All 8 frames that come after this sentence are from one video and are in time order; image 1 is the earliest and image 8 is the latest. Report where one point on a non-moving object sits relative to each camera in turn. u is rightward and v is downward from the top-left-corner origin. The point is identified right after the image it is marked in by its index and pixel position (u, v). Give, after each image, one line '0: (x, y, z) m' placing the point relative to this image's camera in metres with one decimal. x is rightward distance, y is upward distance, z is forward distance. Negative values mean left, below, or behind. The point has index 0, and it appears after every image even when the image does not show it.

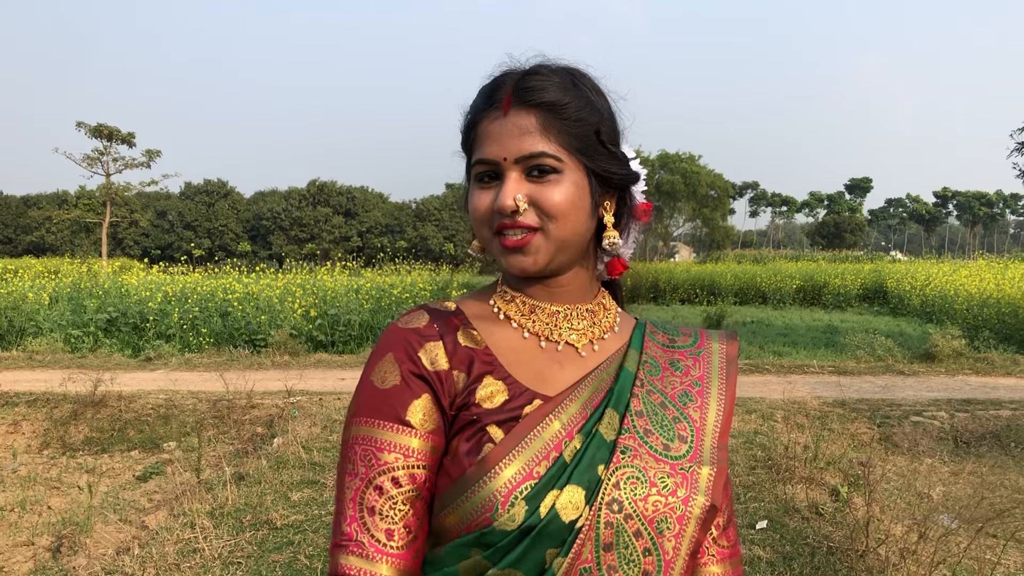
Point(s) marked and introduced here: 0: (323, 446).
0: (-1.3, -1.1, +4.4) m
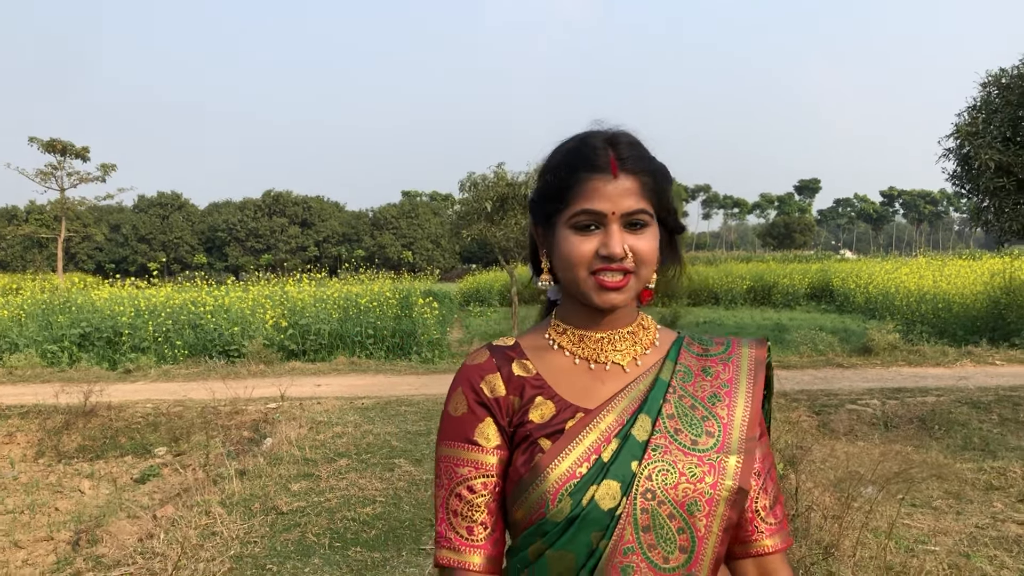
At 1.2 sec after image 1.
0: (-1.5, -1.2, +4.8) m
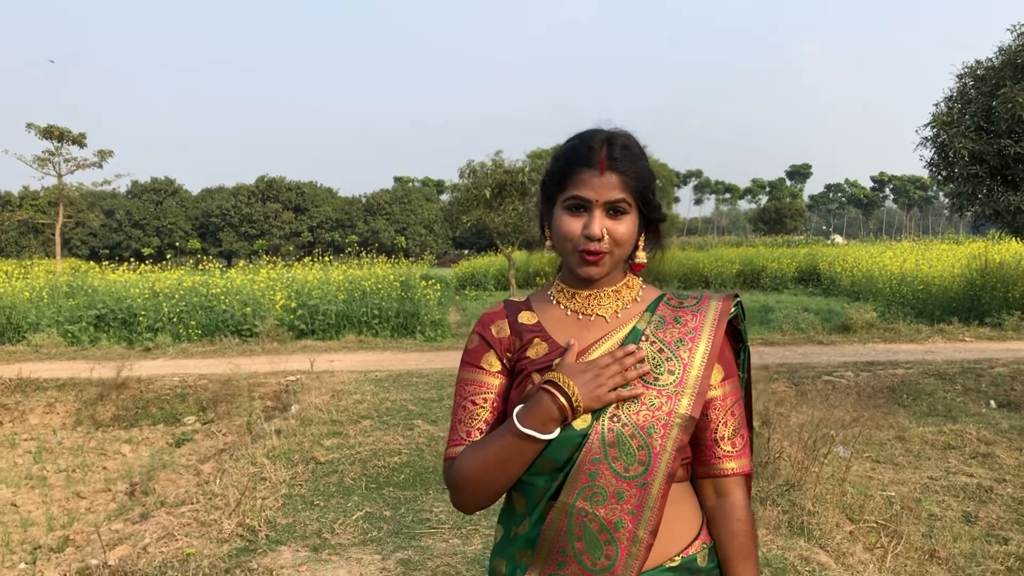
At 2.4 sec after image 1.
0: (-1.4, -1.0, +5.3) m
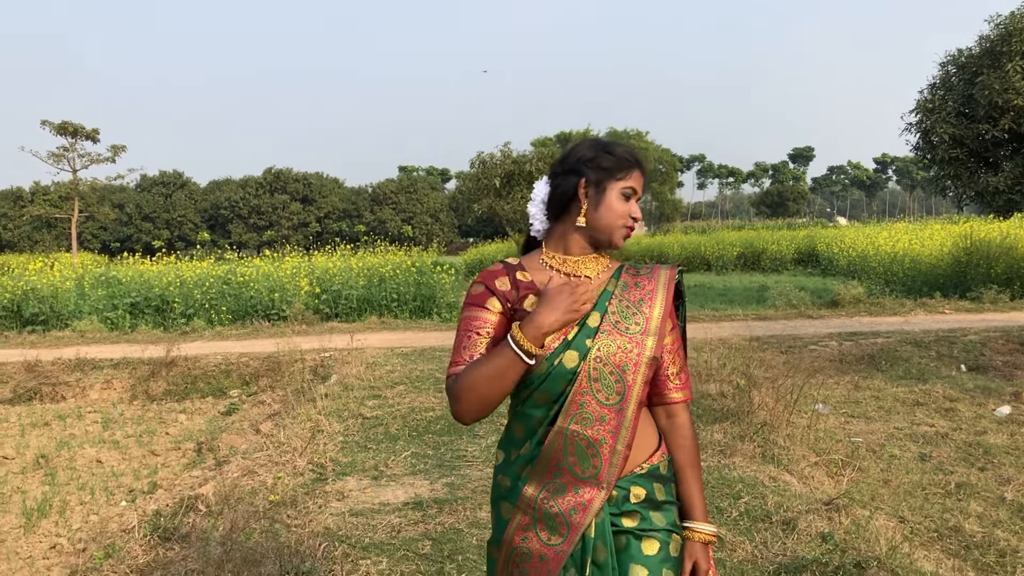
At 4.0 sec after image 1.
0: (-1.3, -0.8, +6.0) m
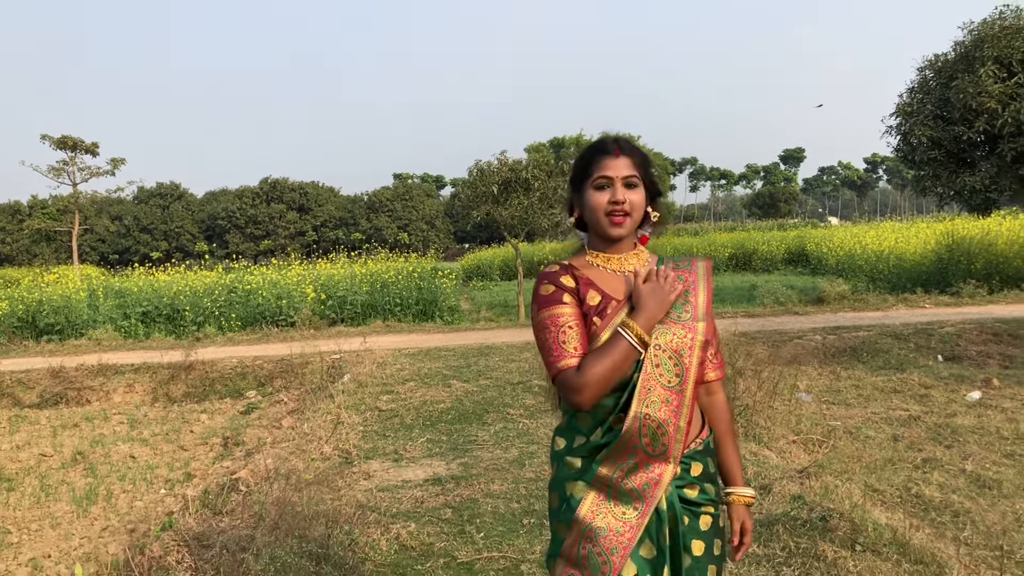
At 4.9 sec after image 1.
0: (-1.3, -0.9, +6.4) m
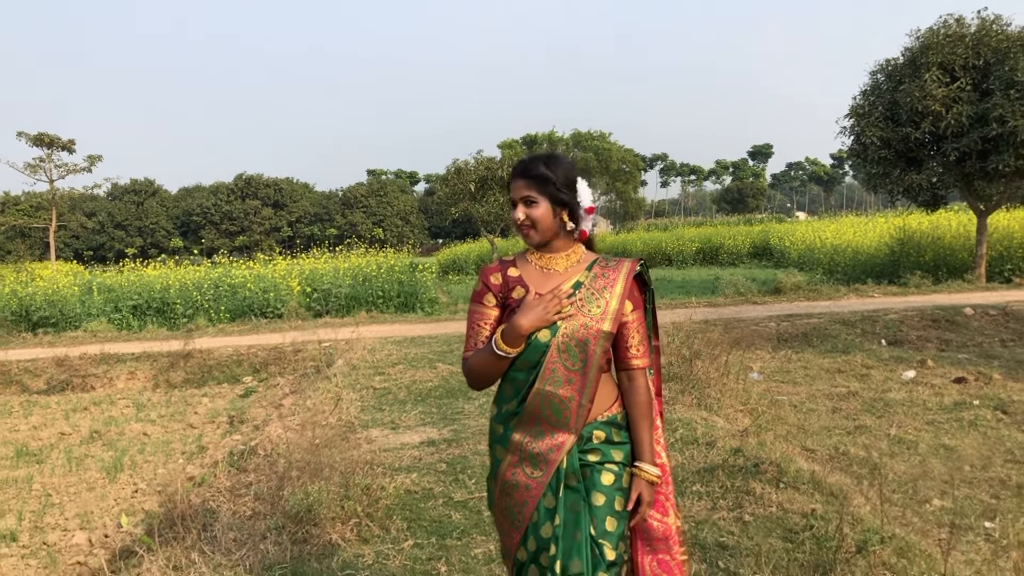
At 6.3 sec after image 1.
0: (-1.5, -0.8, +6.9) m
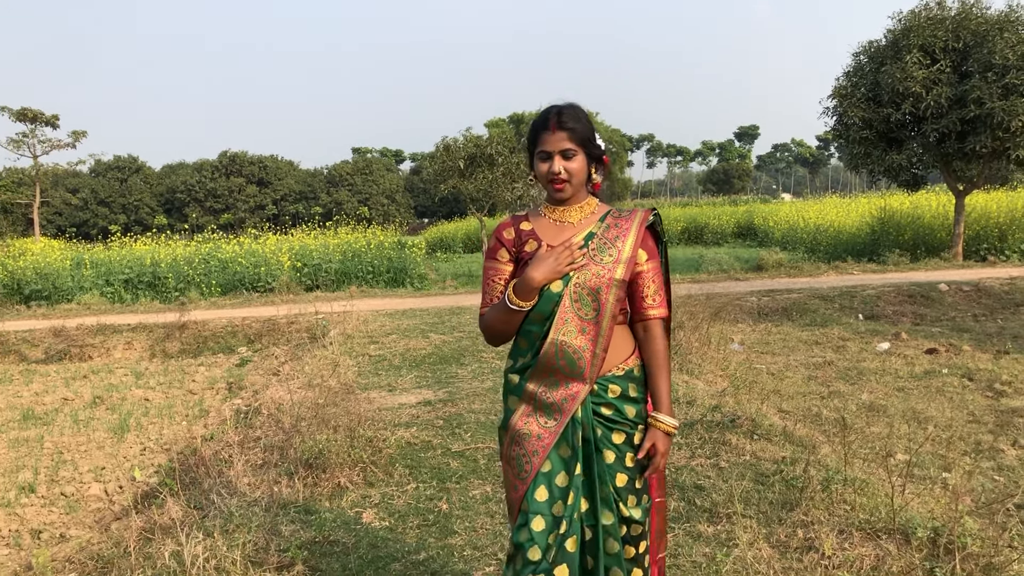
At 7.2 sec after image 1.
0: (-1.6, -0.5, +7.1) m
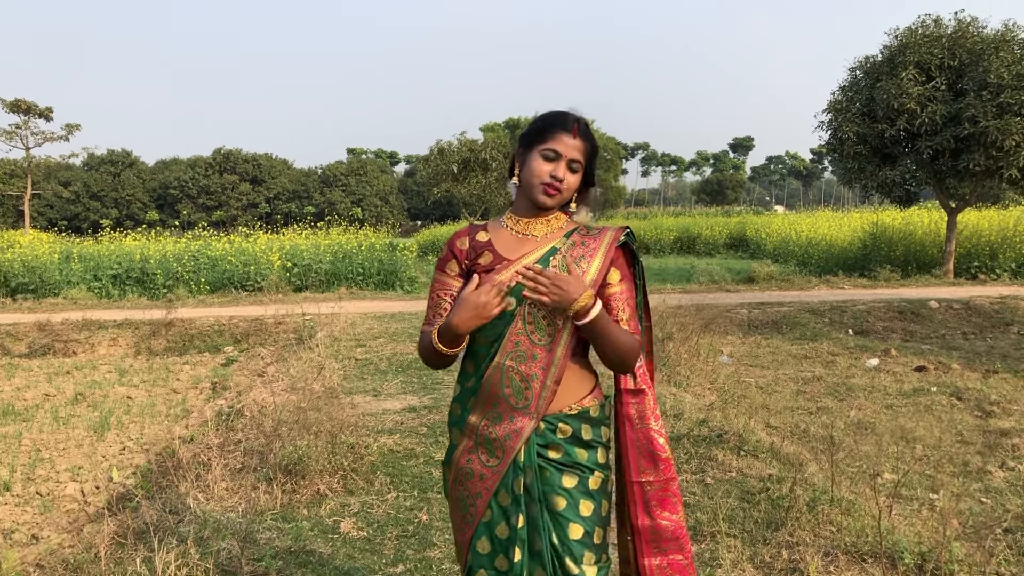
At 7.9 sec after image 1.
0: (-1.7, -0.5, +7.0) m
